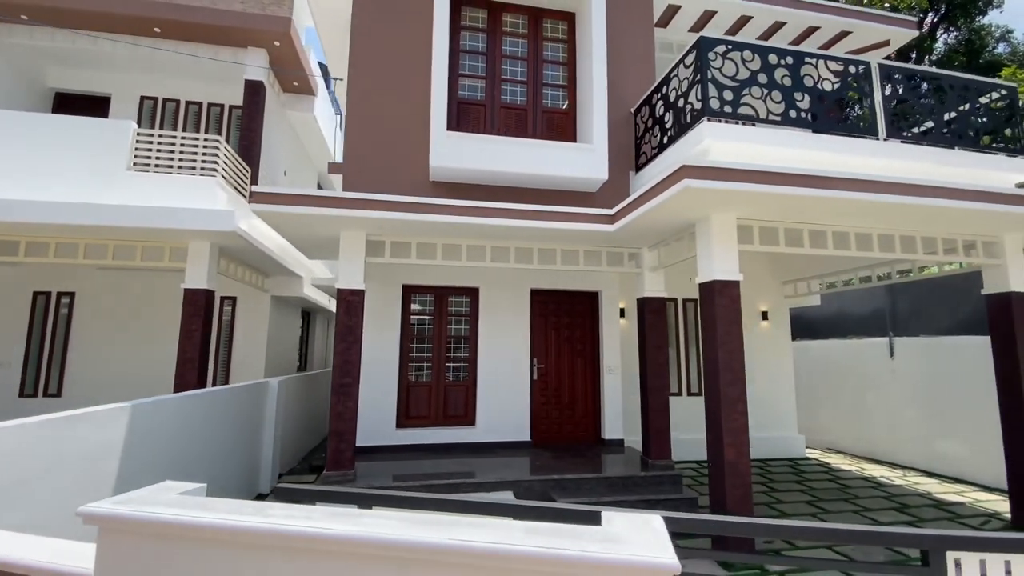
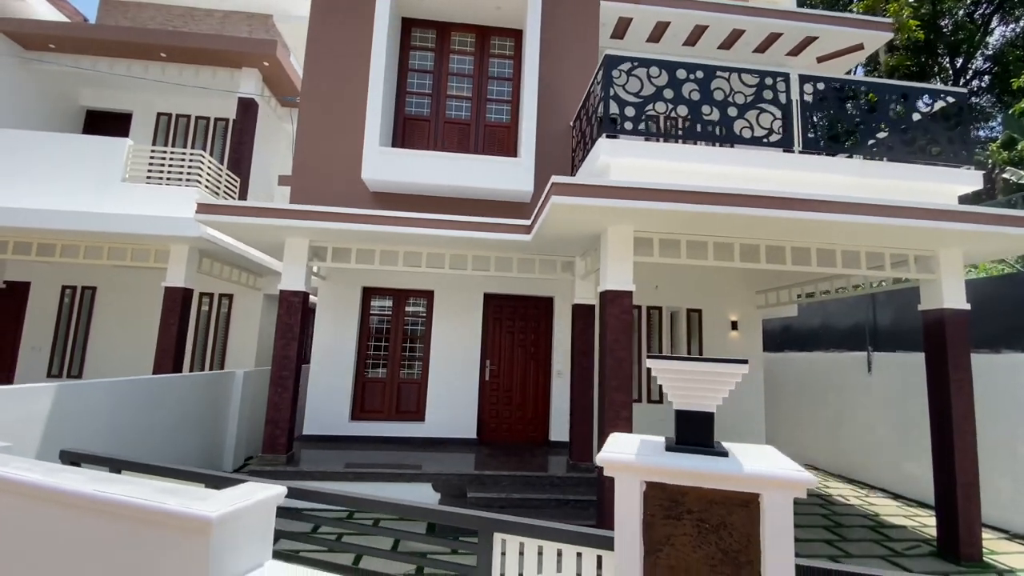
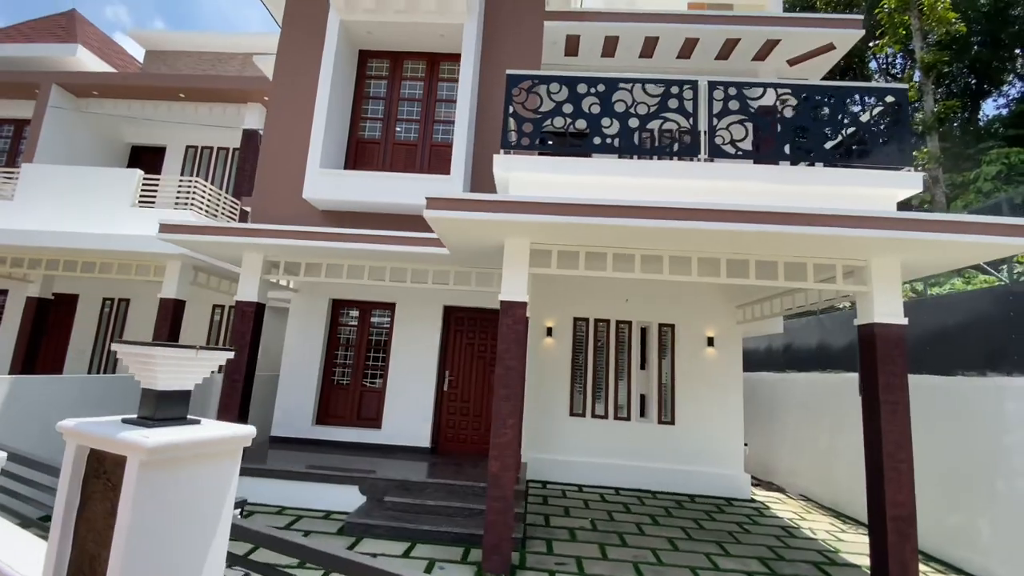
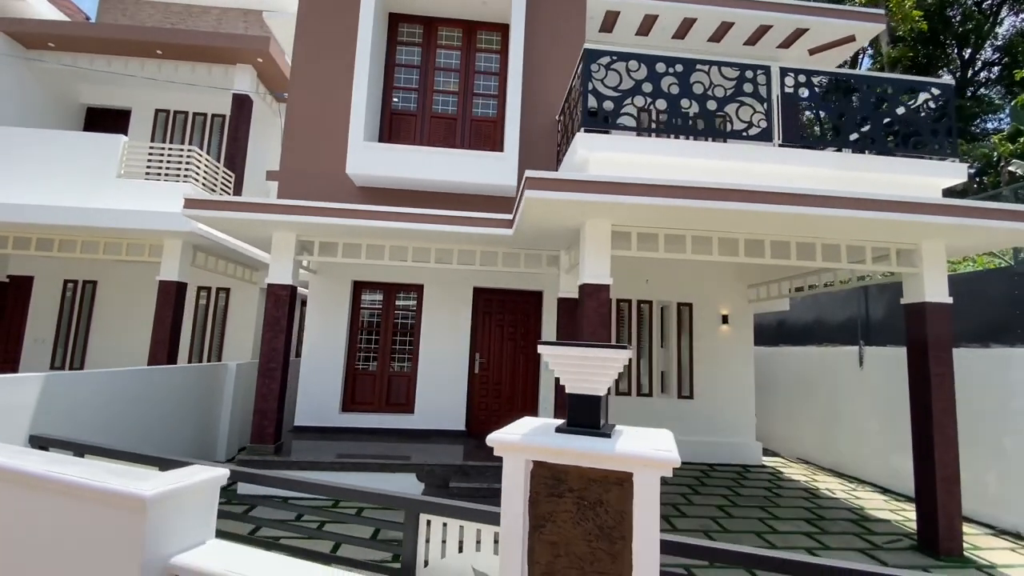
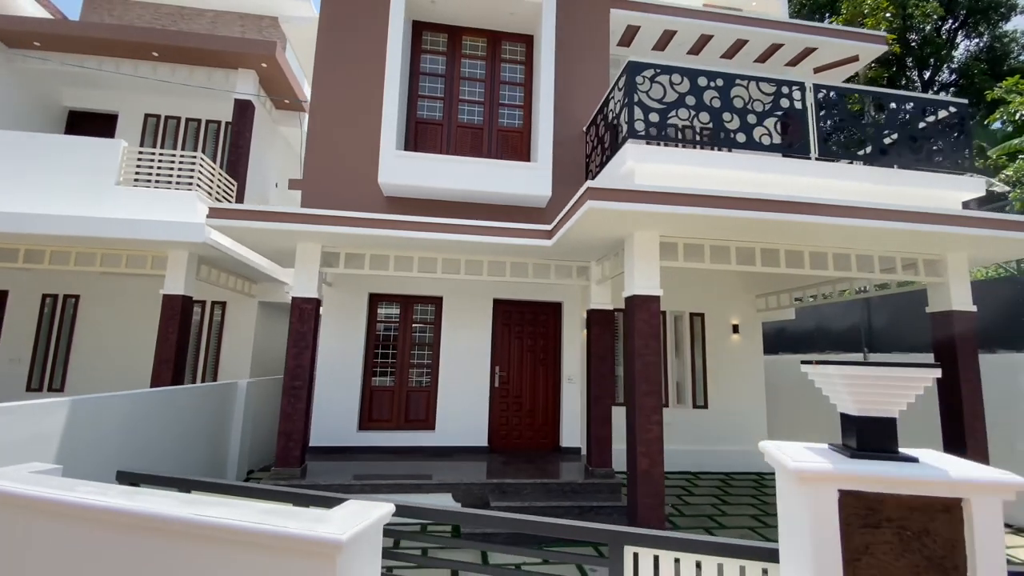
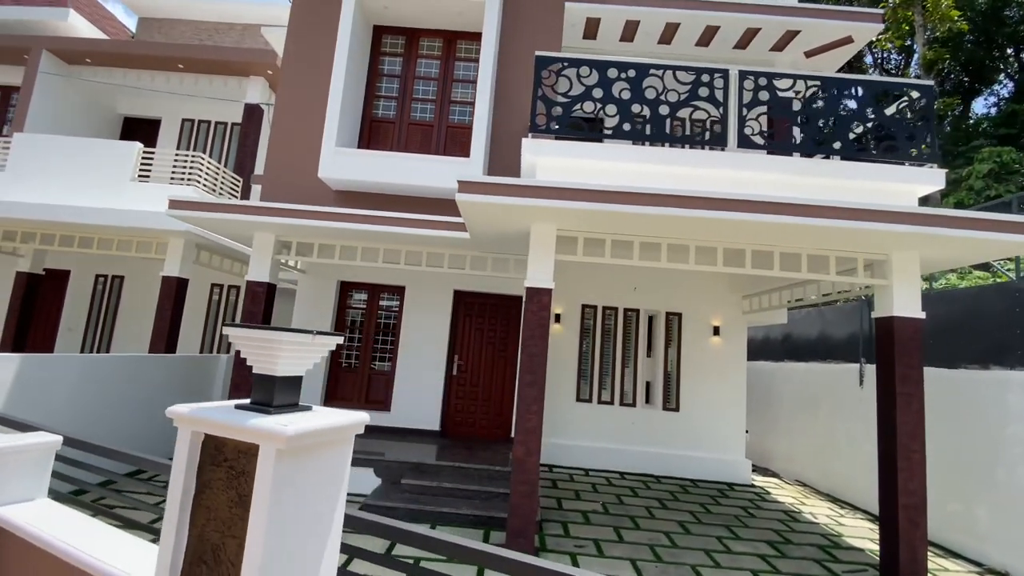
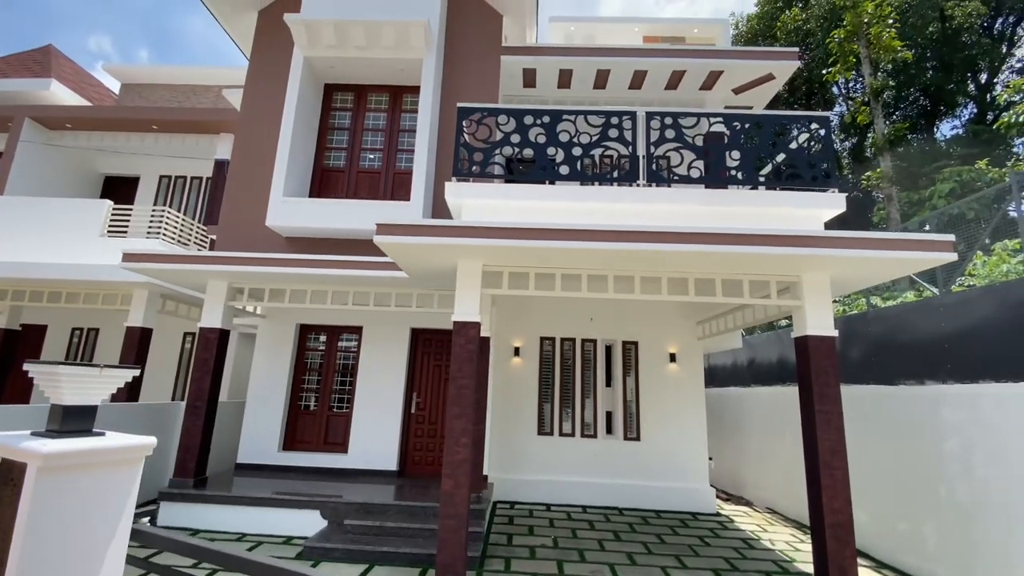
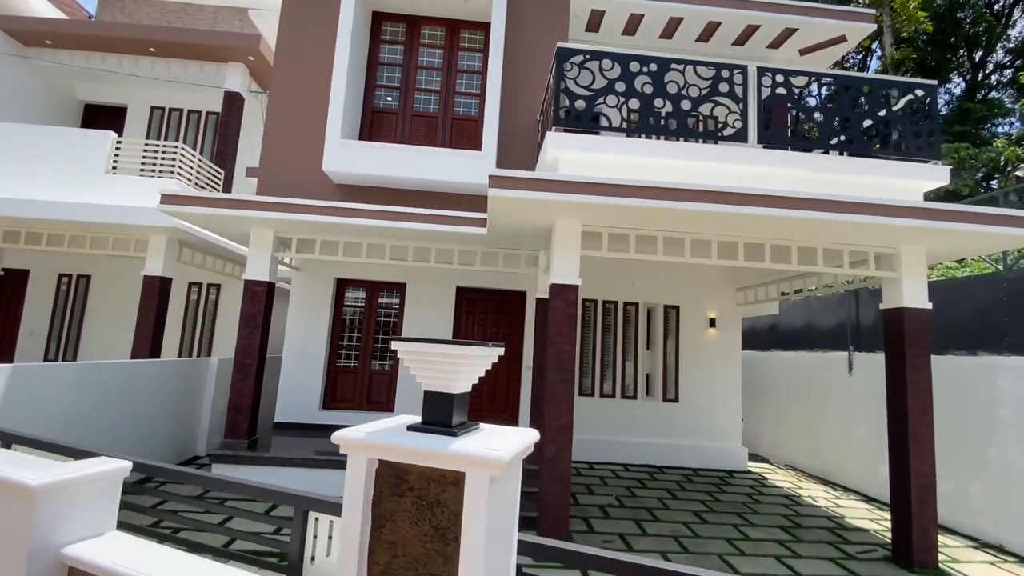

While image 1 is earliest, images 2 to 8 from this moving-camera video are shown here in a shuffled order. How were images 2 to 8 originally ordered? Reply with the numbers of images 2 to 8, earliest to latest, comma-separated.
5, 2, 4, 8, 6, 3, 7
